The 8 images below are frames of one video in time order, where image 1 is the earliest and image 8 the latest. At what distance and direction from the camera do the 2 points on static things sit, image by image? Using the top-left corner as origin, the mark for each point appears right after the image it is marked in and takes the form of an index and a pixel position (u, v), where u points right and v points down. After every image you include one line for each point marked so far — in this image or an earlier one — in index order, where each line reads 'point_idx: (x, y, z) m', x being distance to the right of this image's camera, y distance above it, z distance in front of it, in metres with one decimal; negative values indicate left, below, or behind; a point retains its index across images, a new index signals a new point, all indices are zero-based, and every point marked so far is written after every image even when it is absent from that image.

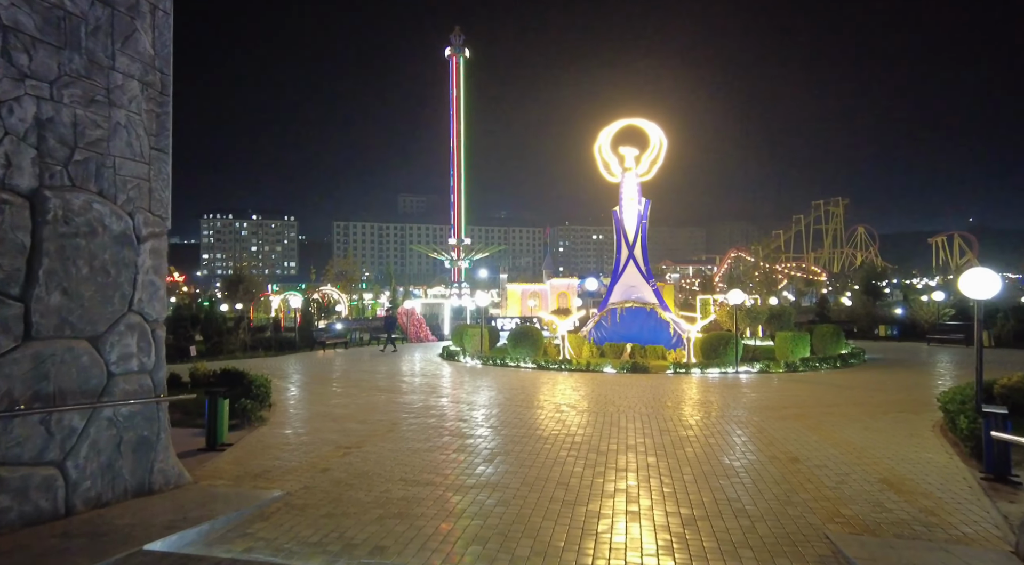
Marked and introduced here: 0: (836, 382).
0: (+8.1, -2.5, +15.3) m
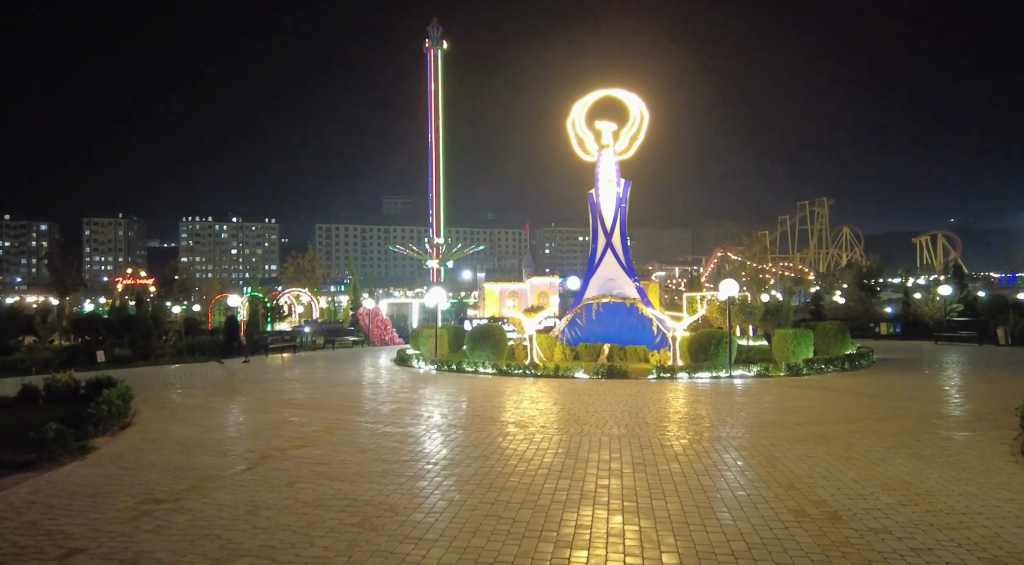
0: (+7.1, -2.2, +12.8) m
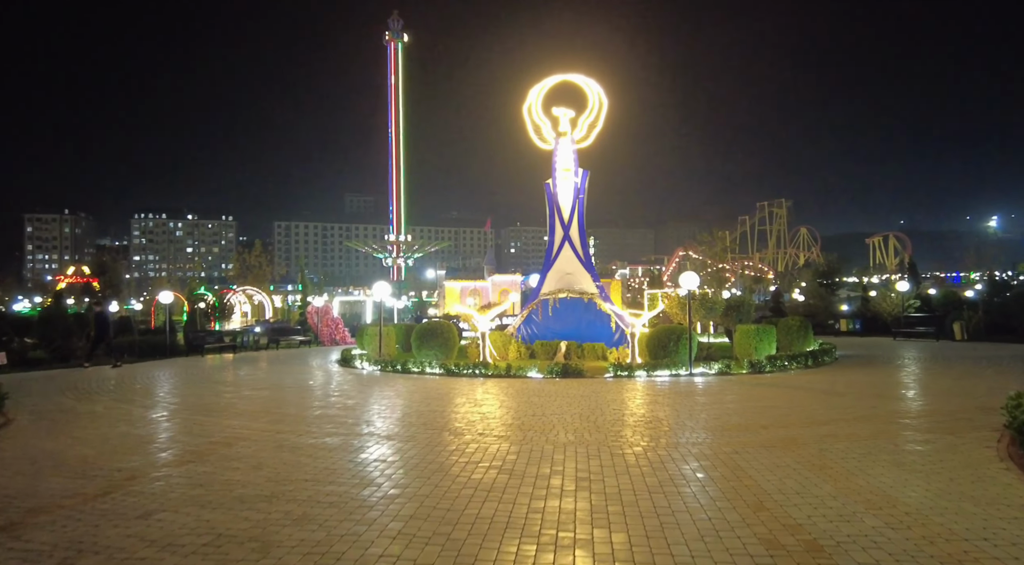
0: (+6.0, -2.1, +12.2) m
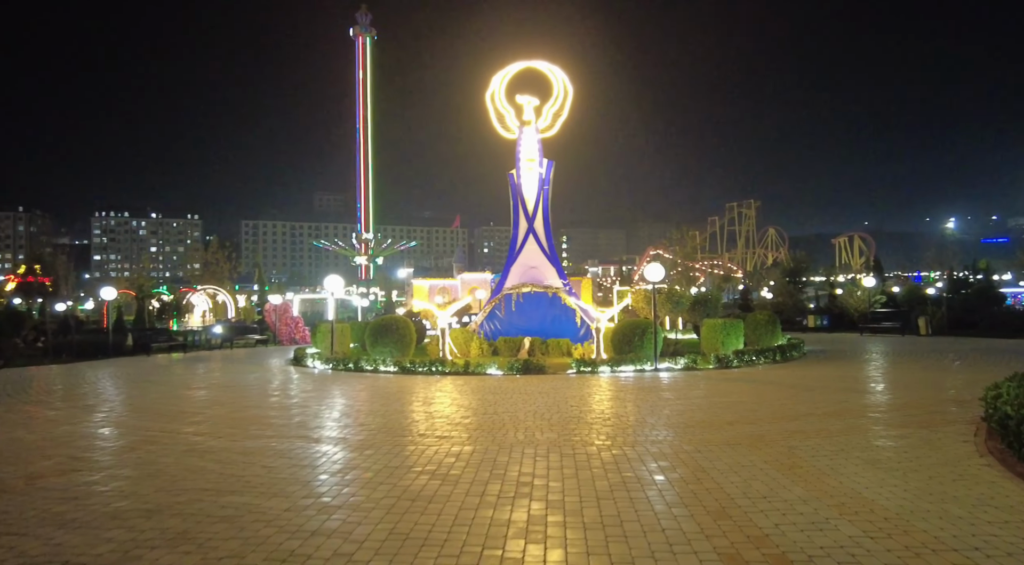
0: (+5.2, -1.9, +11.7) m
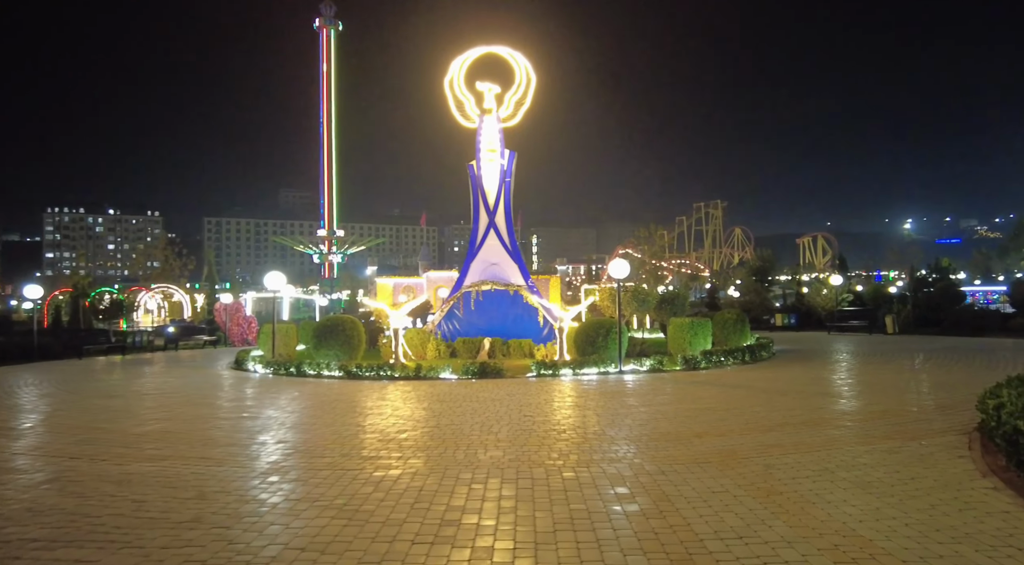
0: (+4.4, -1.8, +11.1) m
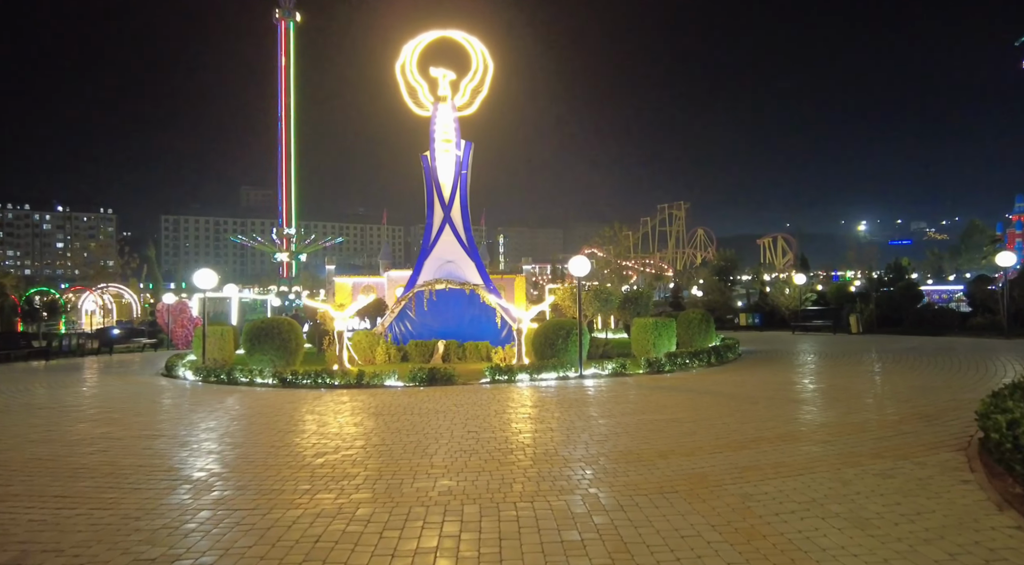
0: (+3.5, -1.8, +10.3) m
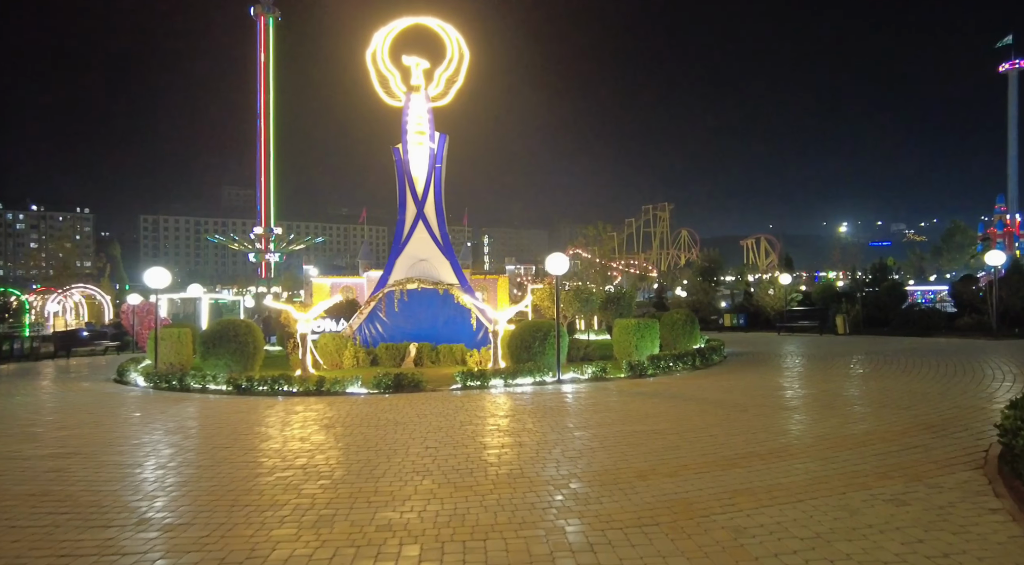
0: (+3.1, -1.8, +9.7) m
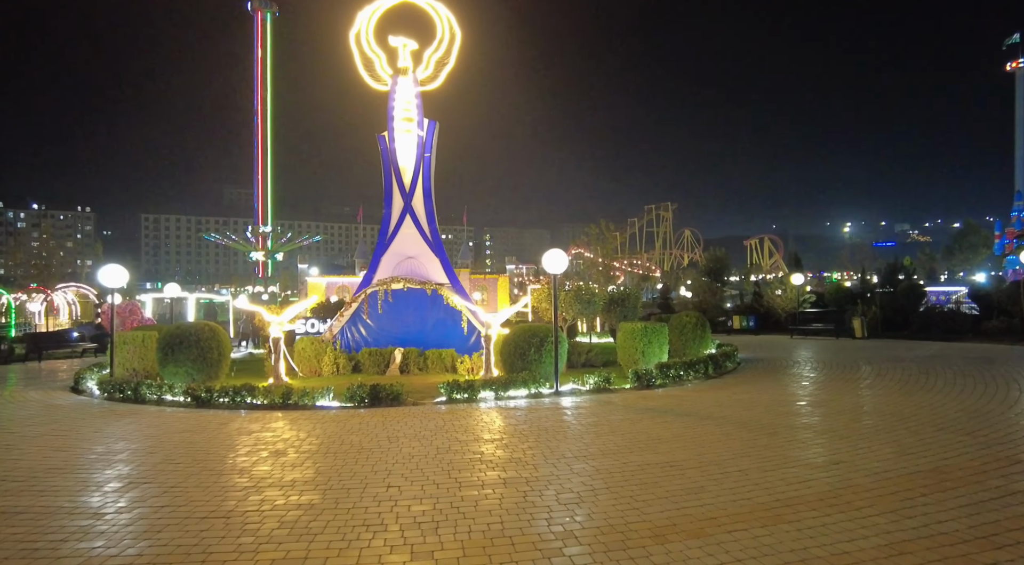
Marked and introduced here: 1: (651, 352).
0: (+3.0, -1.8, +8.5) m
1: (+2.8, -1.4, +12.2) m
